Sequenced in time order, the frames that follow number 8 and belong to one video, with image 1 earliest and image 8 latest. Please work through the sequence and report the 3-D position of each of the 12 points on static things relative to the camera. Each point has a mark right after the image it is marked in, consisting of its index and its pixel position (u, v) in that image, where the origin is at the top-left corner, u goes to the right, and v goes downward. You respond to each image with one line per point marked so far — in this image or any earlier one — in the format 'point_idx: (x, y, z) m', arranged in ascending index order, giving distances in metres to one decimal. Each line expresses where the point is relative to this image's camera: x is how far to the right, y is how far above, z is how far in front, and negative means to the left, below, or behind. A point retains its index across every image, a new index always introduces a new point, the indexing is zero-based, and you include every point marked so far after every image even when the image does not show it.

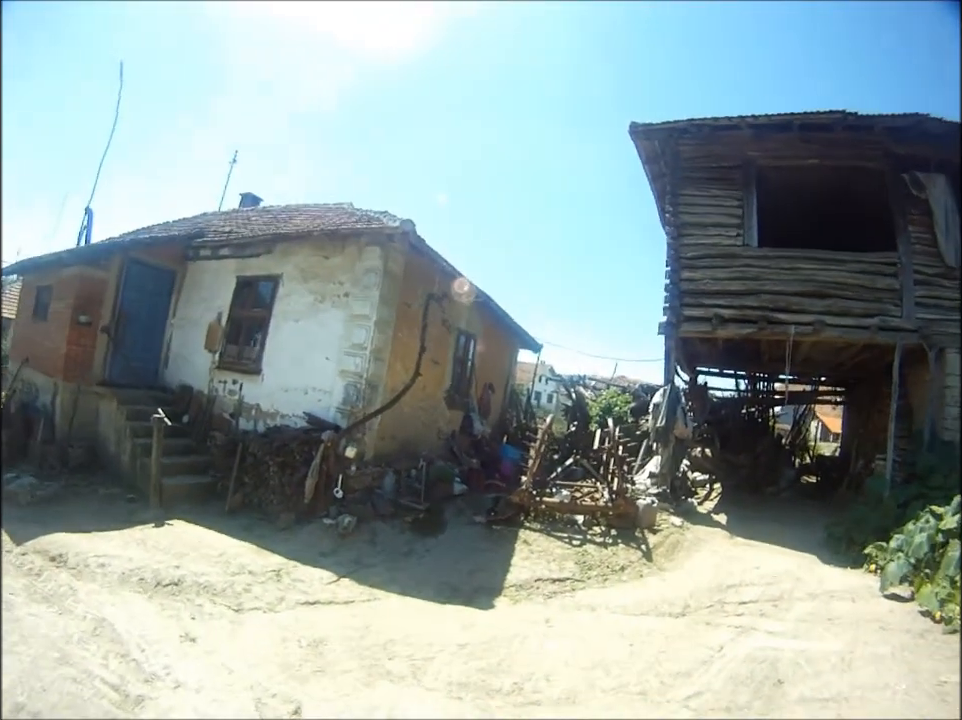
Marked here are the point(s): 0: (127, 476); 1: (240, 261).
0: (-5.0, -1.7, +8.3) m
1: (-3.8, +1.6, +9.3) m
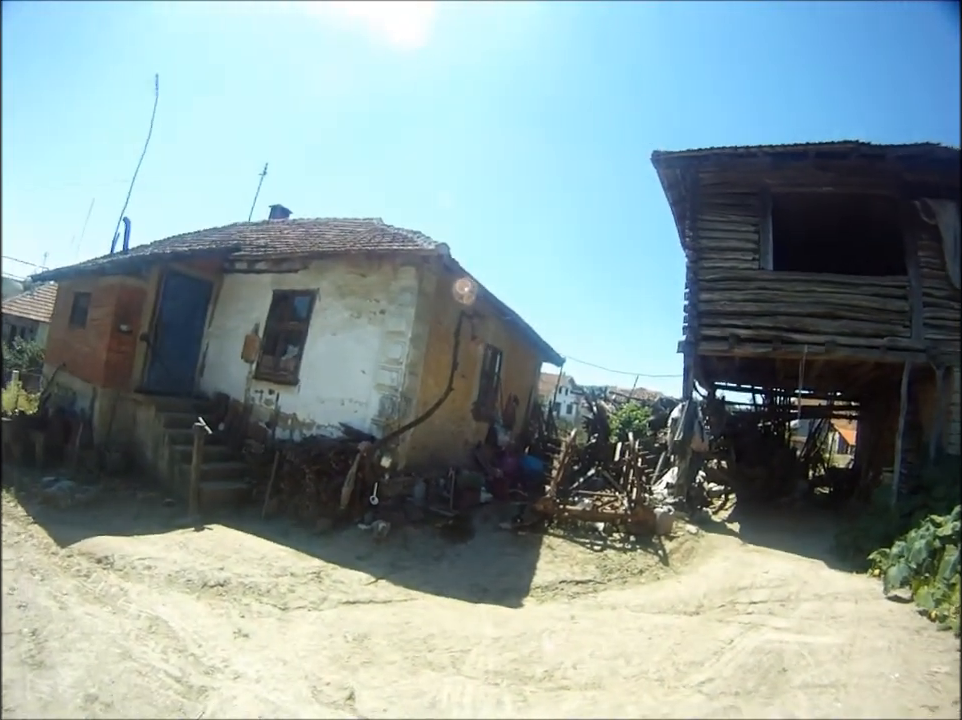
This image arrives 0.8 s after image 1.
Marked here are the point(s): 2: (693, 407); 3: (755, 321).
0: (-4.7, -1.9, +8.7) m
1: (-3.5, +1.3, +9.8) m
2: (+3.3, -0.7, +9.2) m
3: (+4.2, +0.7, +9.4) m
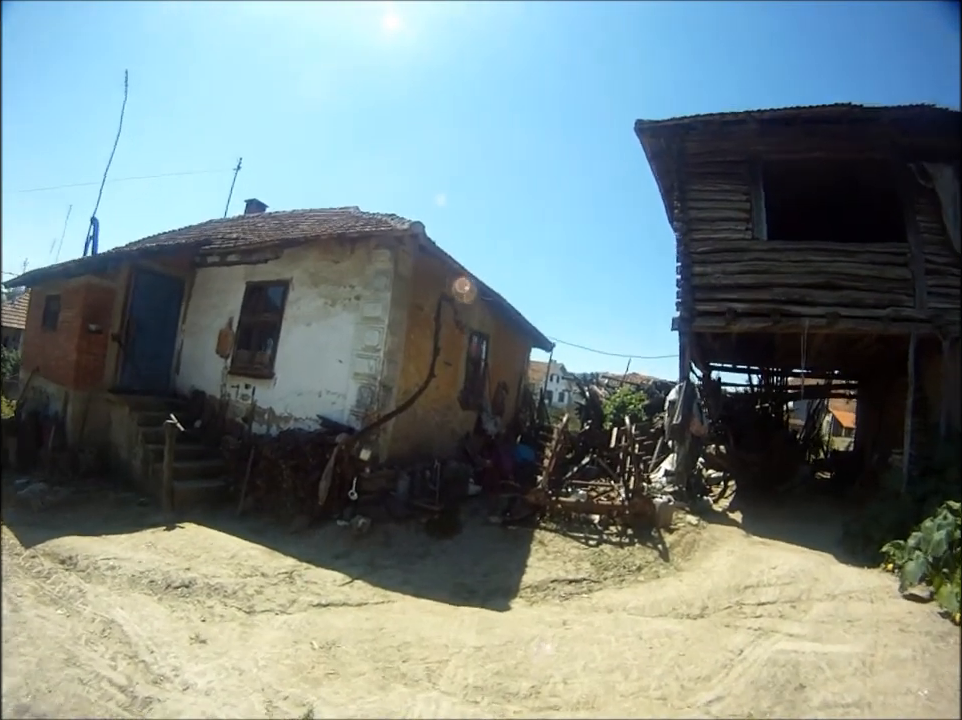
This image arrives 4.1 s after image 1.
0: (-4.8, -1.7, +8.2) m
1: (-3.7, +1.6, +9.3) m
2: (+3.1, -0.5, +8.8) m
3: (+4.1, +0.9, +8.9) m
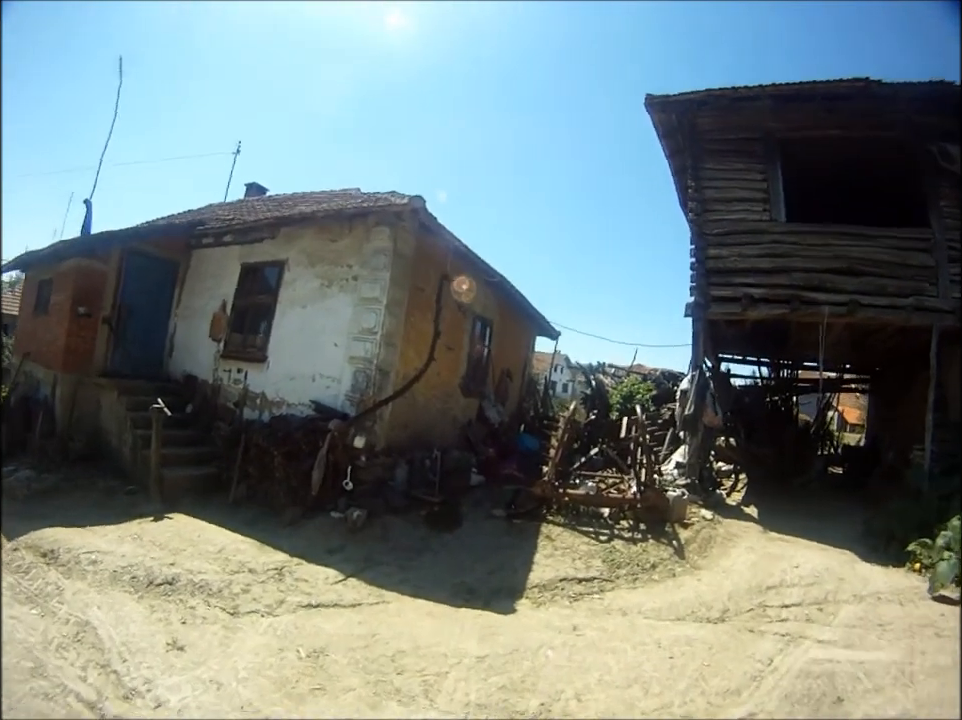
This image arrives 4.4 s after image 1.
0: (-4.8, -1.5, +7.9) m
1: (-3.6, +1.8, +8.9) m
2: (+3.2, -0.2, +8.3) m
3: (+4.2, +1.1, +8.4) m
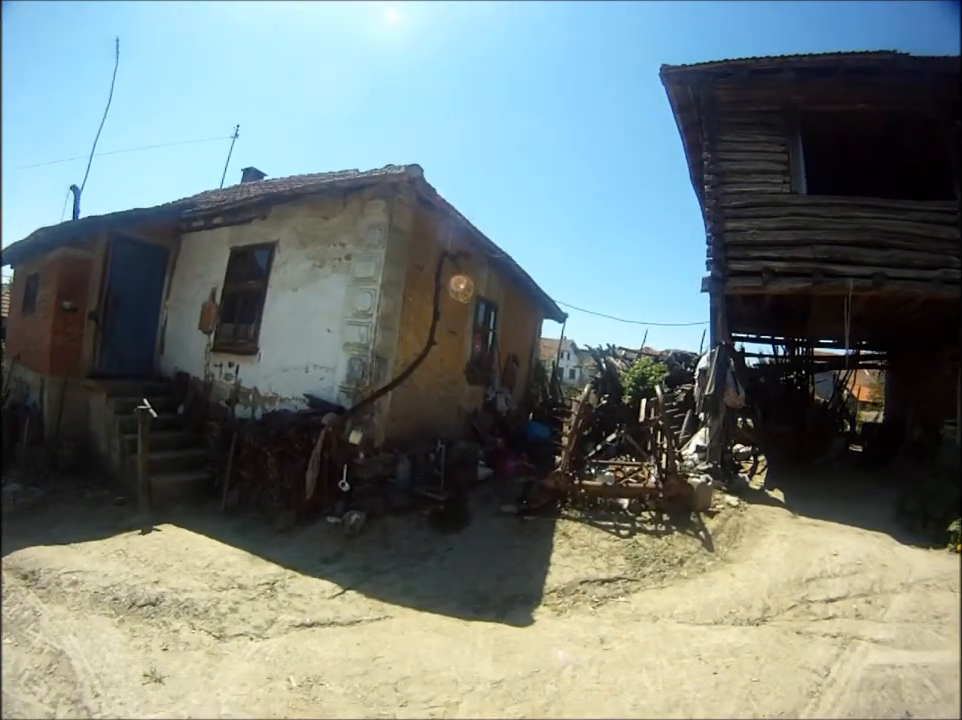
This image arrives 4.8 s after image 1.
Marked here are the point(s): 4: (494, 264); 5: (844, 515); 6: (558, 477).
0: (-4.7, -1.5, +7.5) m
1: (-3.6, +1.8, +8.4) m
2: (+3.3, +0.1, +7.8) m
3: (+4.2, +1.5, +7.9) m
4: (+0.2, +1.6, +9.6) m
5: (+4.6, -1.9, +7.4) m
6: (+0.9, -1.3, +6.6) m
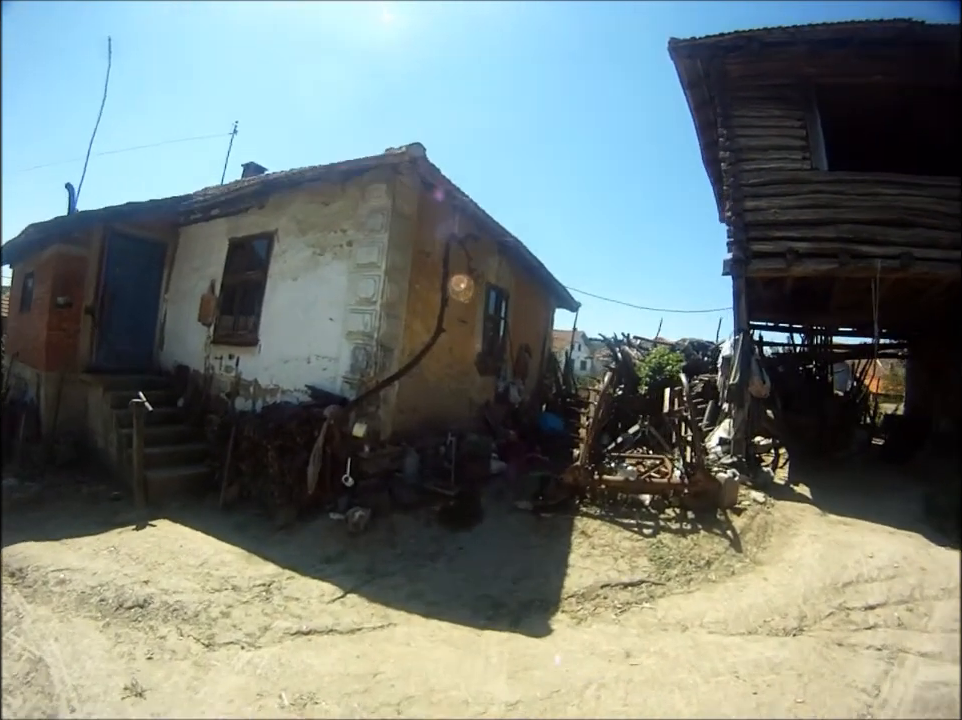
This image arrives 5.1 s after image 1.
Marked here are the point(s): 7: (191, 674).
0: (-4.5, -1.4, +7.2) m
1: (-3.5, +2.0, +8.1) m
2: (+3.4, +0.2, +7.4) m
3: (+4.3, +1.6, +7.5) m
4: (+0.4, +1.7, +9.2) m
5: (+4.7, -1.8, +7.0) m
6: (+1.0, -1.2, +6.3) m
7: (-1.6, -1.8, +3.3) m
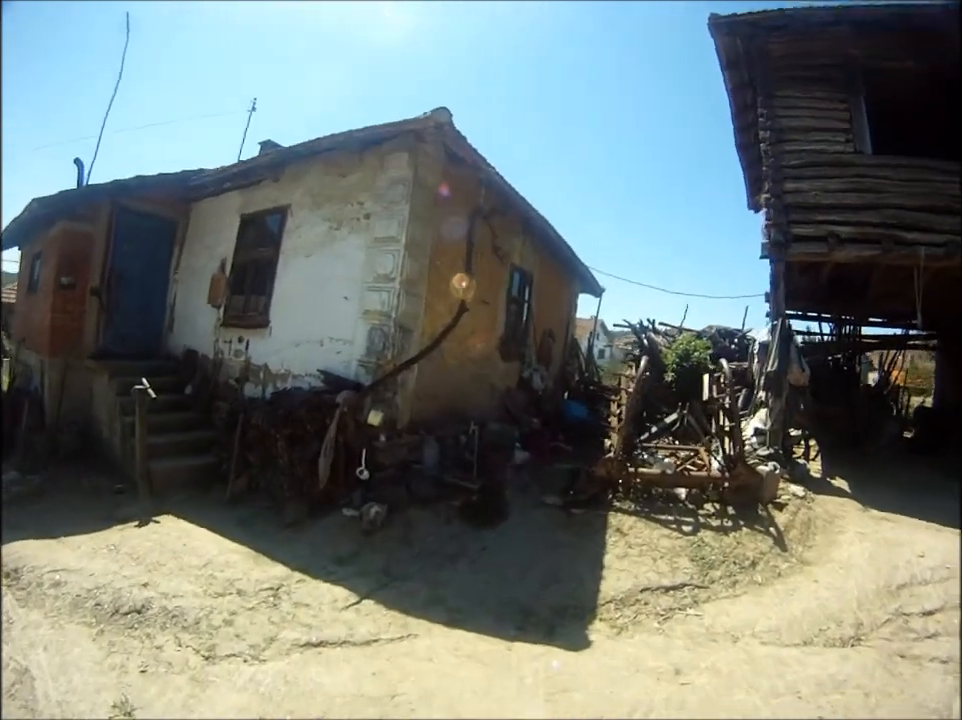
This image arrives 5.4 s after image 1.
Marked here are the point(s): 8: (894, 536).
0: (-4.3, -1.2, +7.0) m
1: (-3.2, +2.1, +7.7) m
2: (+3.6, +0.4, +6.9) m
3: (+4.5, +1.8, +7.0) m
4: (+0.6, +1.9, +8.8) m
5: (+4.9, -1.6, +6.5) m
6: (+1.2, -1.0, +5.9) m
7: (-1.5, -1.7, +3.0) m
8: (+3.6, -1.5, +5.2) m
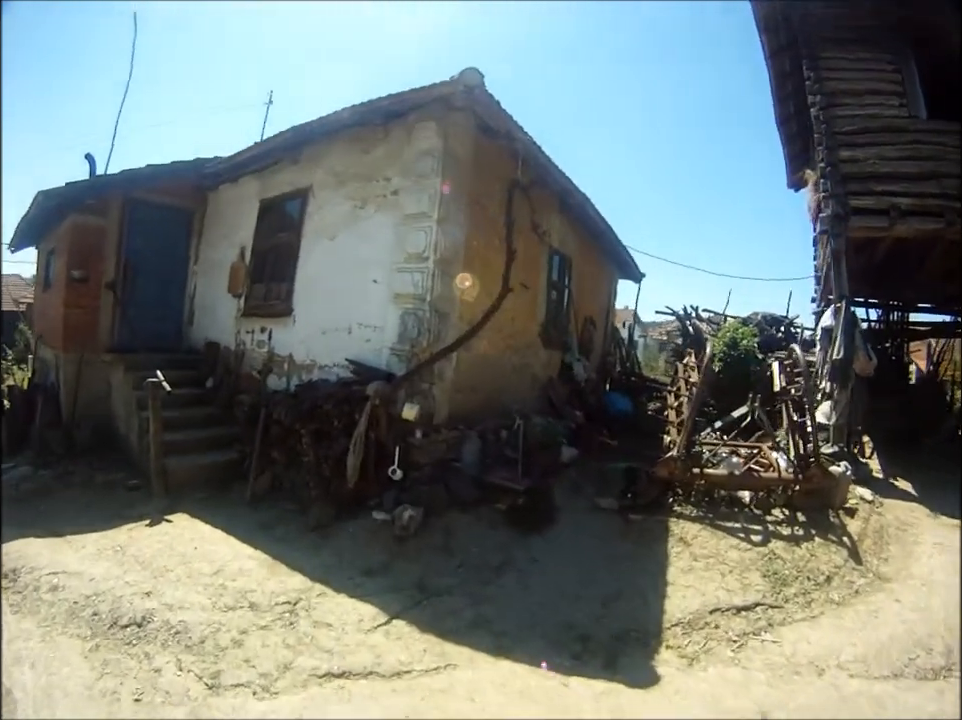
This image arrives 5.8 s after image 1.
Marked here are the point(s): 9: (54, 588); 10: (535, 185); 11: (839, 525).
0: (-3.9, -1.1, +6.6) m
1: (-2.8, +2.3, +7.3) m
2: (+4.0, +0.5, +6.3) m
3: (+4.9, +1.9, +6.3) m
4: (+1.1, +2.1, +8.3) m
5: (+5.3, -1.5, +5.8) m
6: (+1.5, -0.9, +5.3) m
7: (-1.2, -1.6, +2.5) m
8: (+4.0, -1.4, +4.5) m
9: (-2.9, -1.6, +3.9) m
10: (+0.7, +2.1, +7.2) m
11: (+2.9, -1.4, +4.8) m
